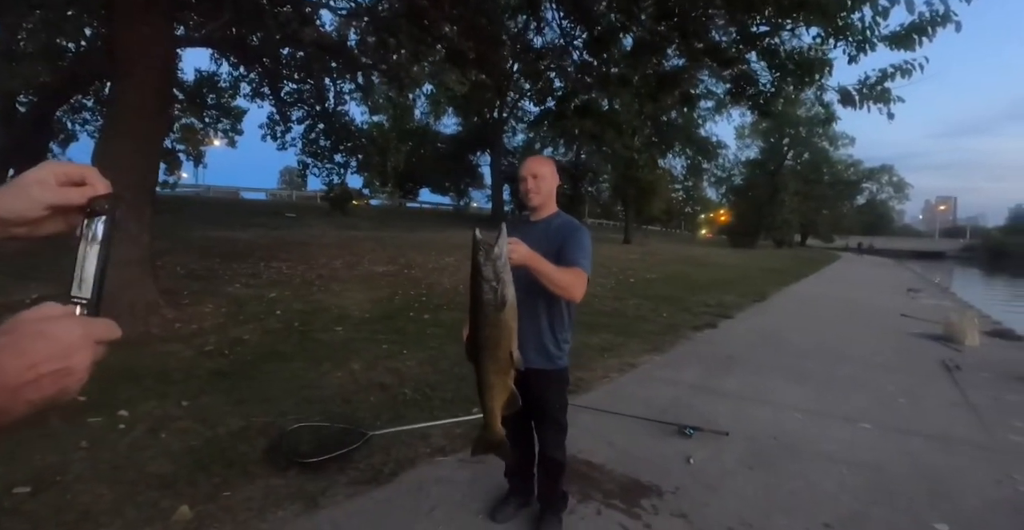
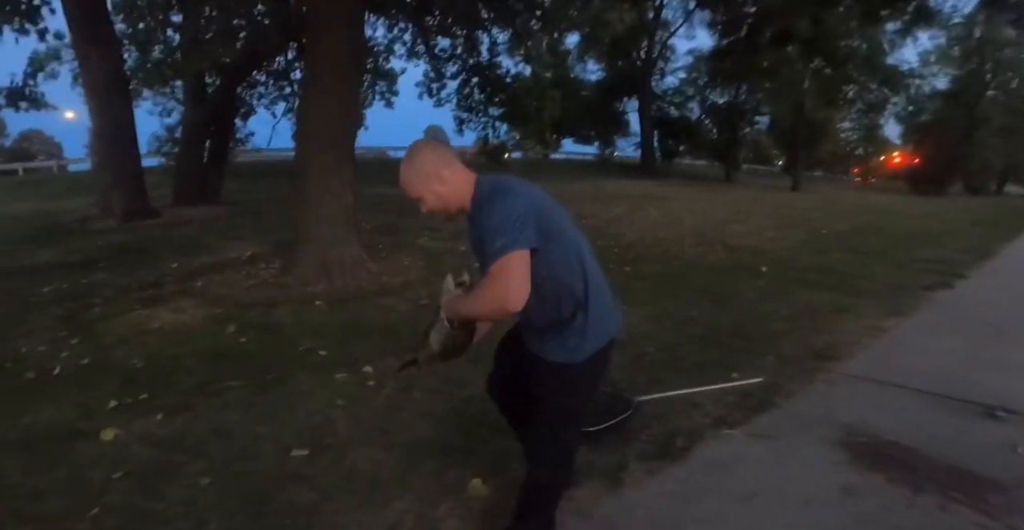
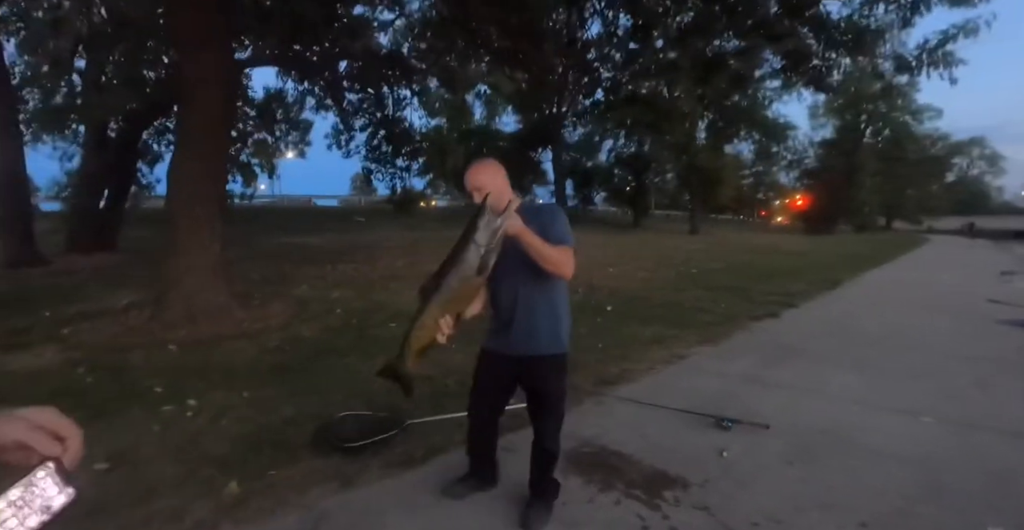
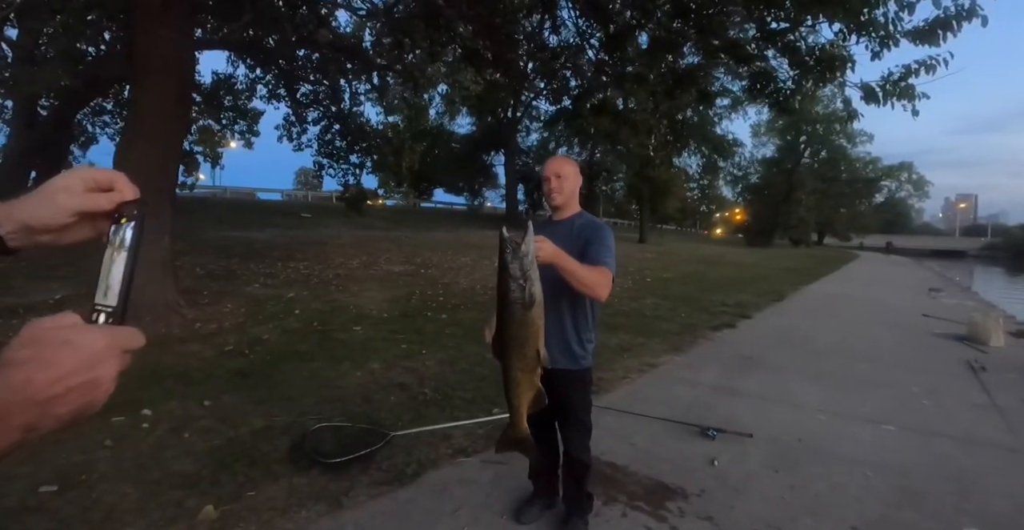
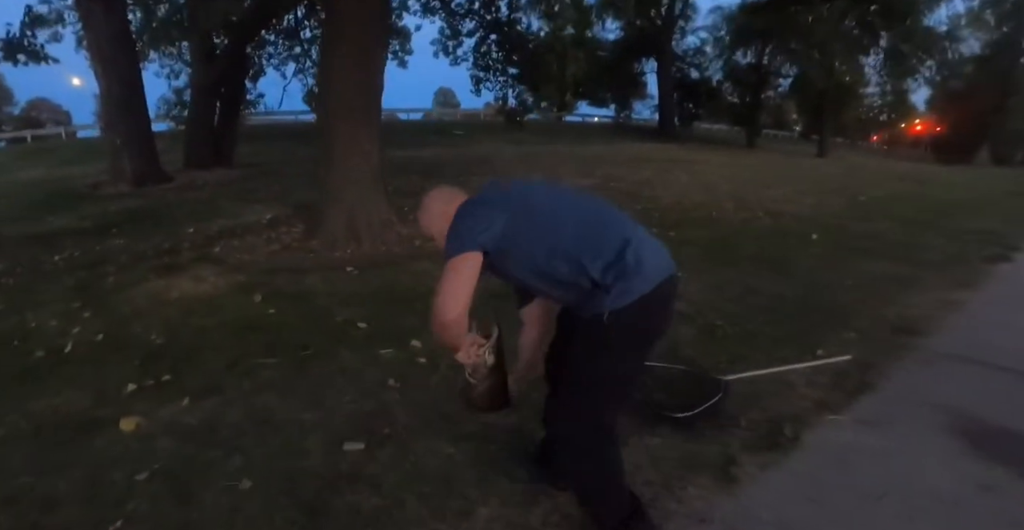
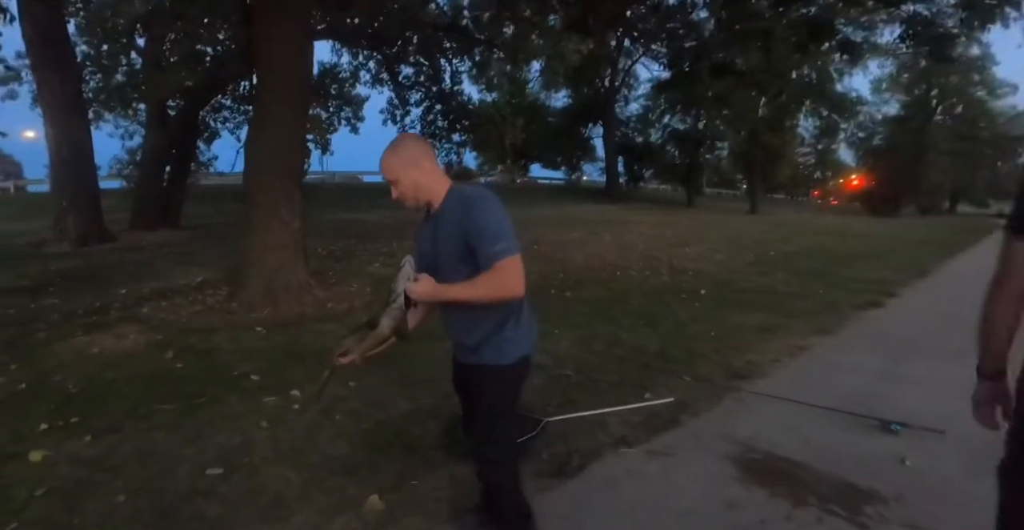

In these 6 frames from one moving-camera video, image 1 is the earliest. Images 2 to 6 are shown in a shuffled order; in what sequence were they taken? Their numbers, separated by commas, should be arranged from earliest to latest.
4, 3, 6, 2, 5
